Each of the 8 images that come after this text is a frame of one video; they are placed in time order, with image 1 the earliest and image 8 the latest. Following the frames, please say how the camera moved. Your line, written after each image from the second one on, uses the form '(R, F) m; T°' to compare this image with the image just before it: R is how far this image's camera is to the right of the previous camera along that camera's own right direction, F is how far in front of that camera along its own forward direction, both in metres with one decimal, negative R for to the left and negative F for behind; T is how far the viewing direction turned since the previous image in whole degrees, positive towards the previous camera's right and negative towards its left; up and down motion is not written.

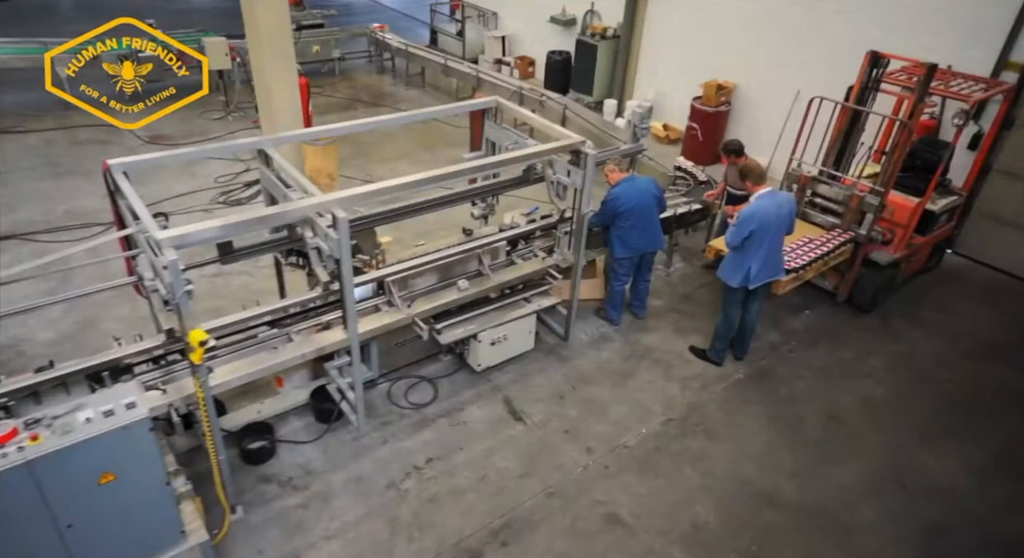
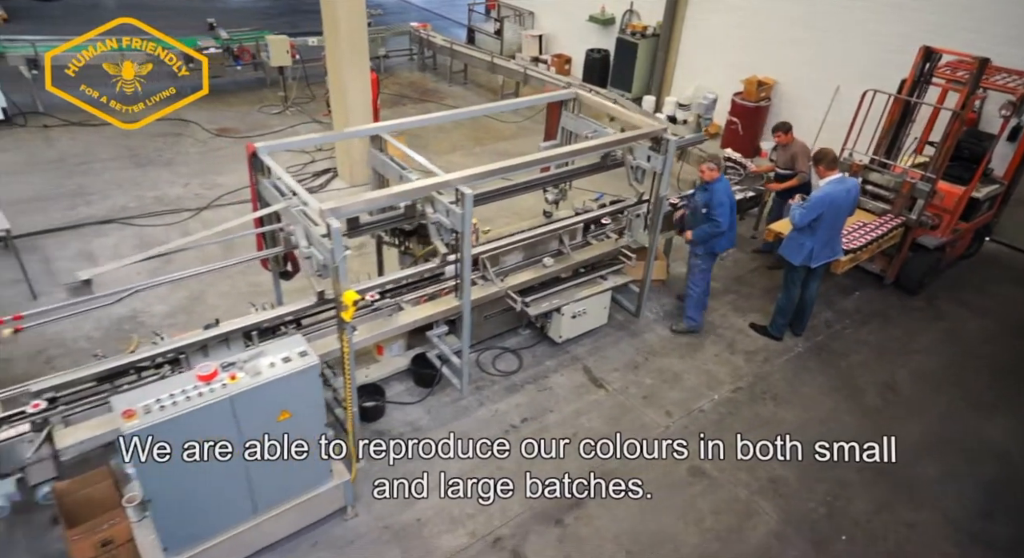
(-0.4, -0.3) m; -1°
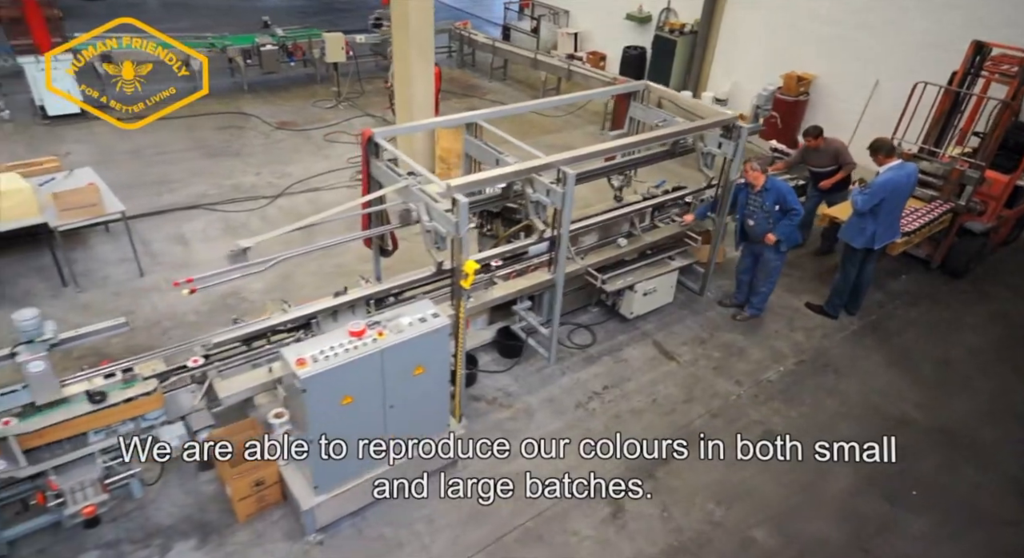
(-0.4, -0.3) m; -1°
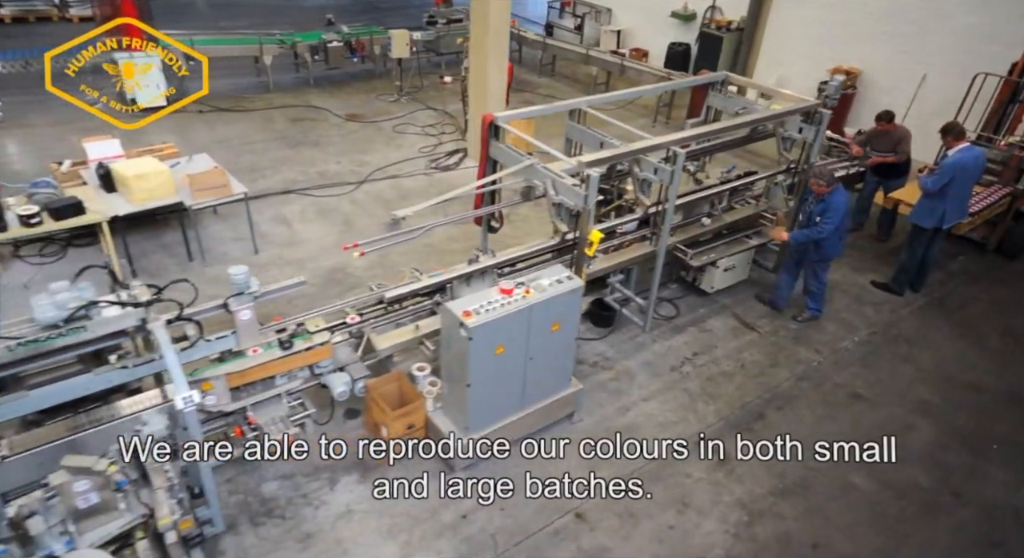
(-0.5, -0.3) m; -1°
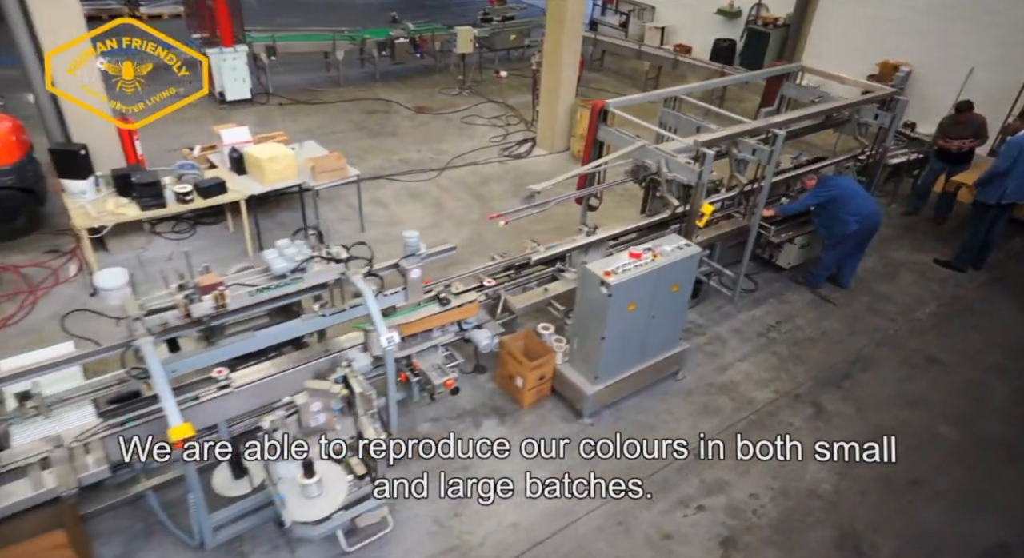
(-0.6, -0.4) m; -1°
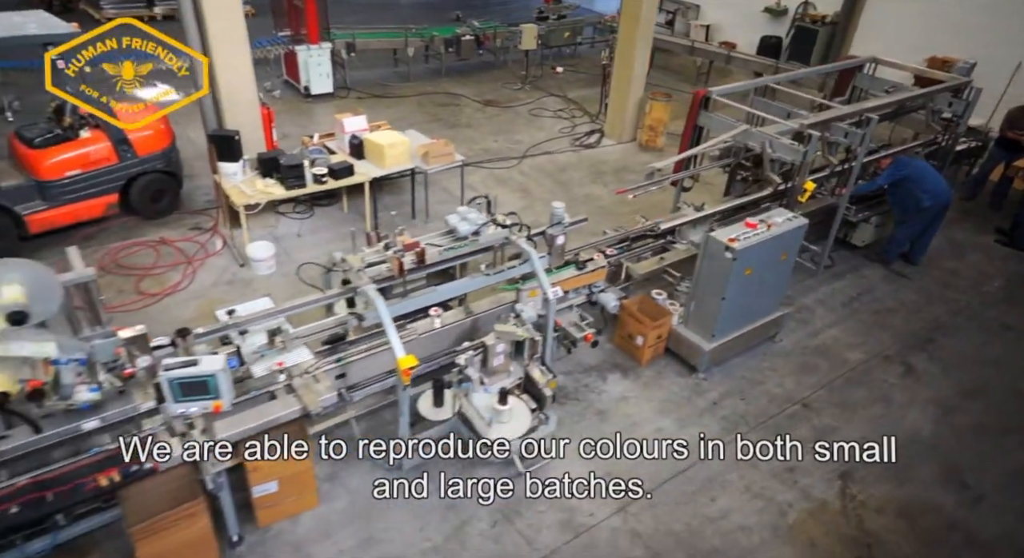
(-0.6, -0.4) m; -1°
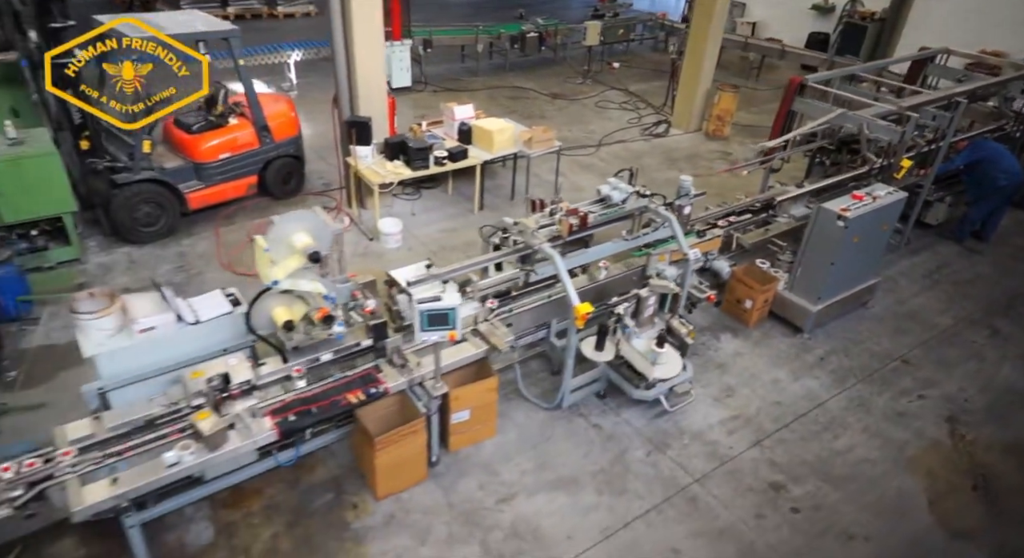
(-0.7, -0.4) m; -1°
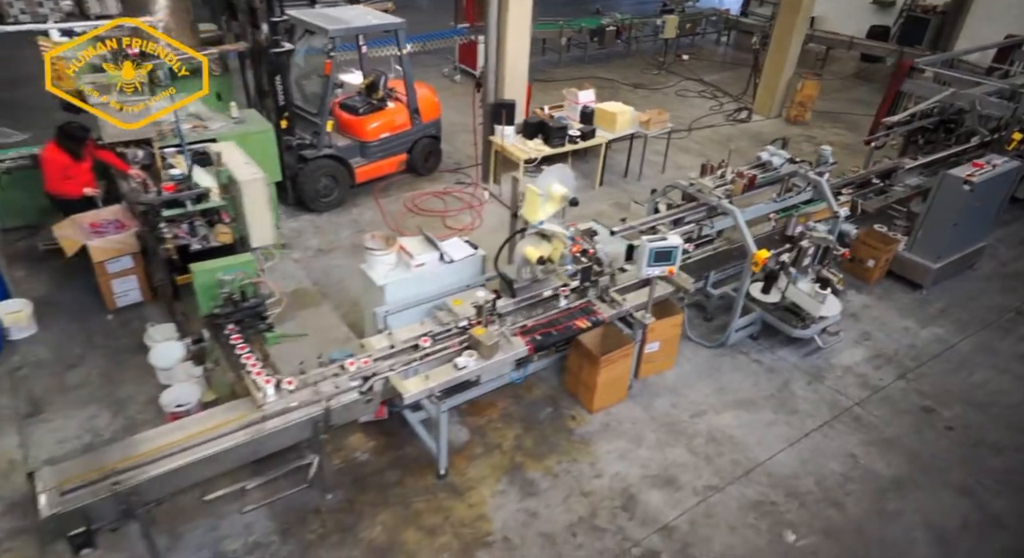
(-0.9, -0.5) m; -2°
